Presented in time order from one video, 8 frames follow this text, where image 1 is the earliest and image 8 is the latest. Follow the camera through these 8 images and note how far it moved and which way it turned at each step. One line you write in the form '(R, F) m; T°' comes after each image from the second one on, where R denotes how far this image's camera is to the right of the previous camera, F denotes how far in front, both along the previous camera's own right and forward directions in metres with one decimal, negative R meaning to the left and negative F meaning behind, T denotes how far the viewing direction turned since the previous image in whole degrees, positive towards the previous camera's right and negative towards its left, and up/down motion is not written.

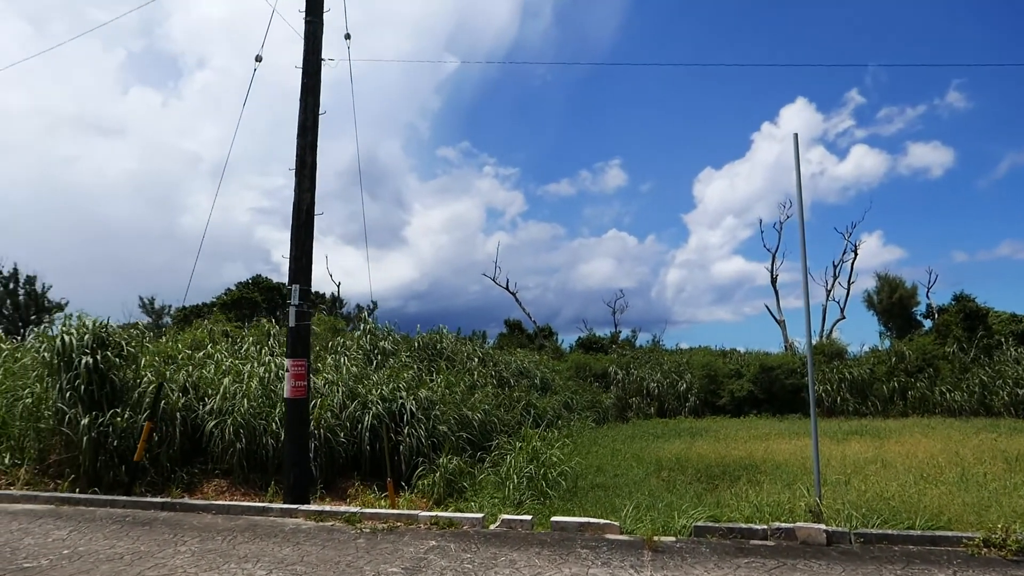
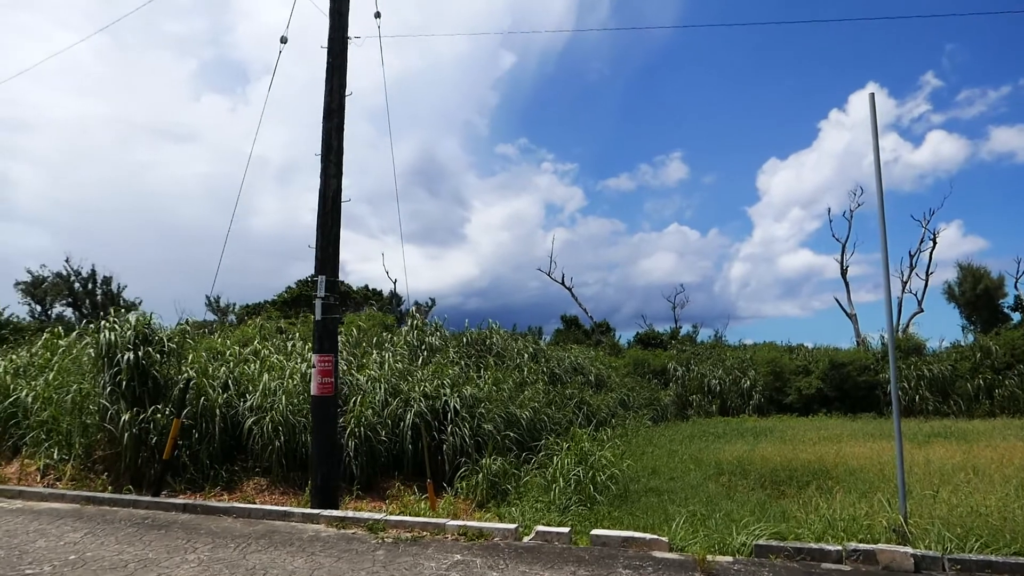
(+0.2, +0.5) m; -5°
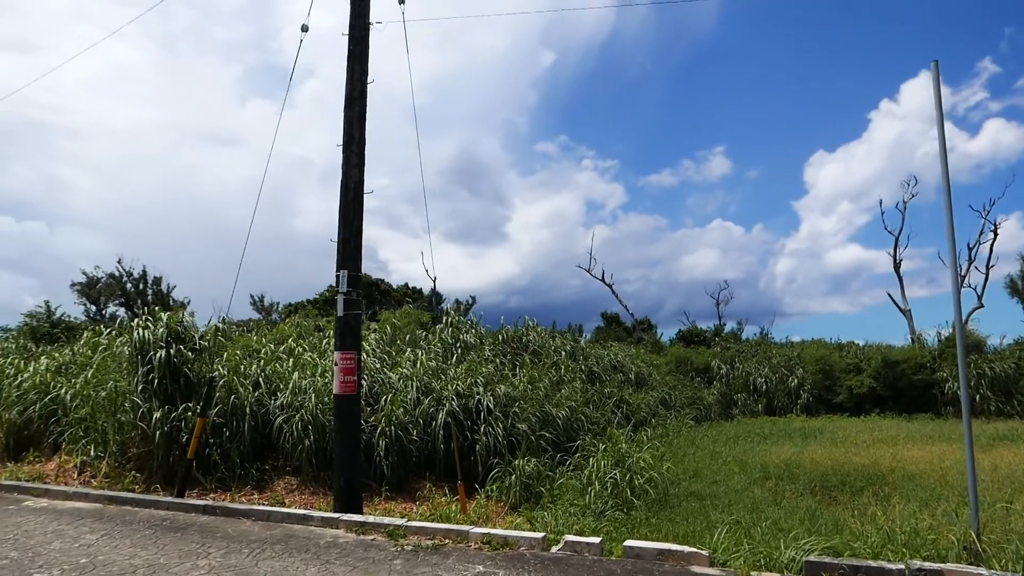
(+0.1, +0.3) m; -3°
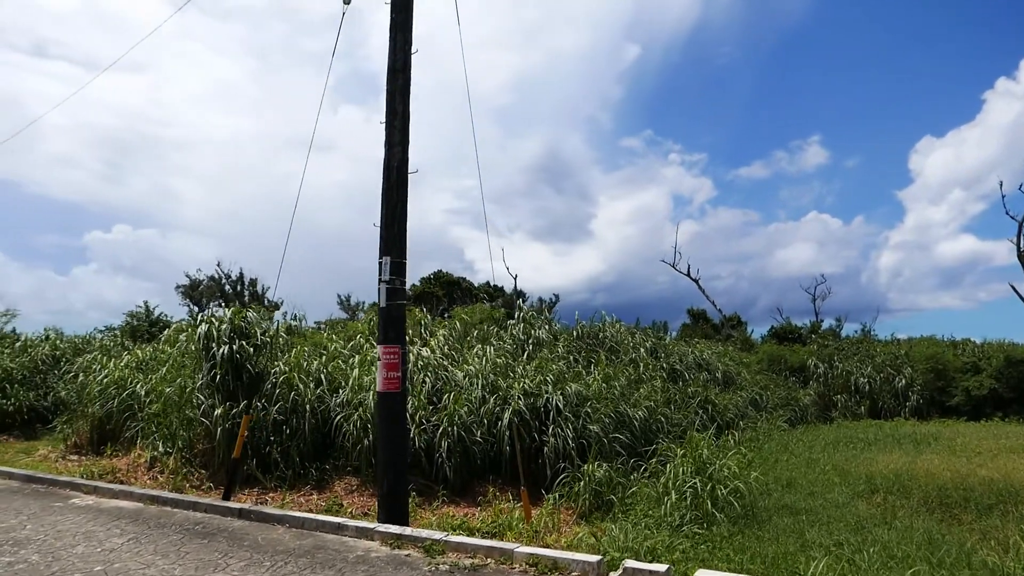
(+0.2, +0.6) m; -7°
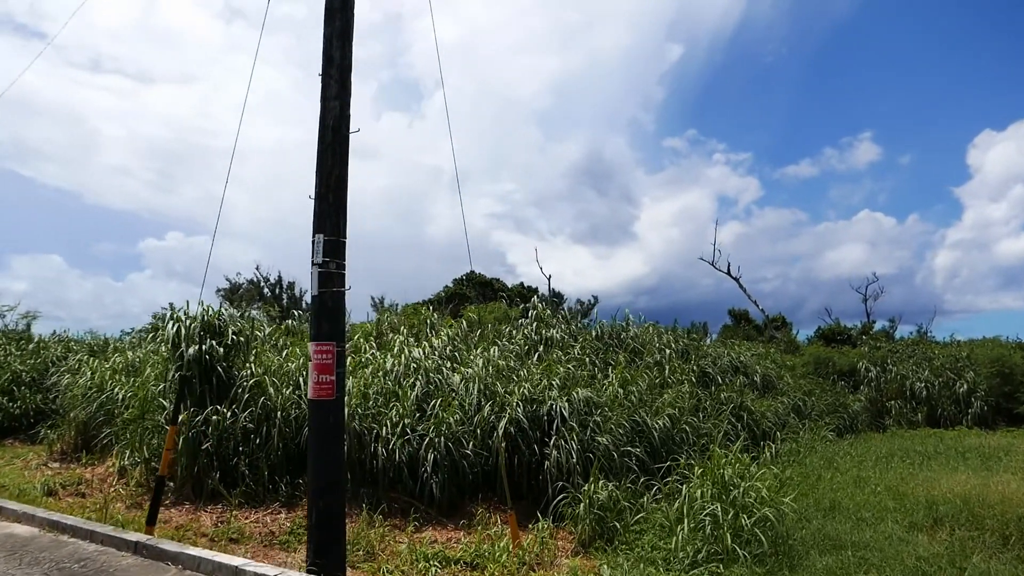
(+0.5, +1.0) m; -3°
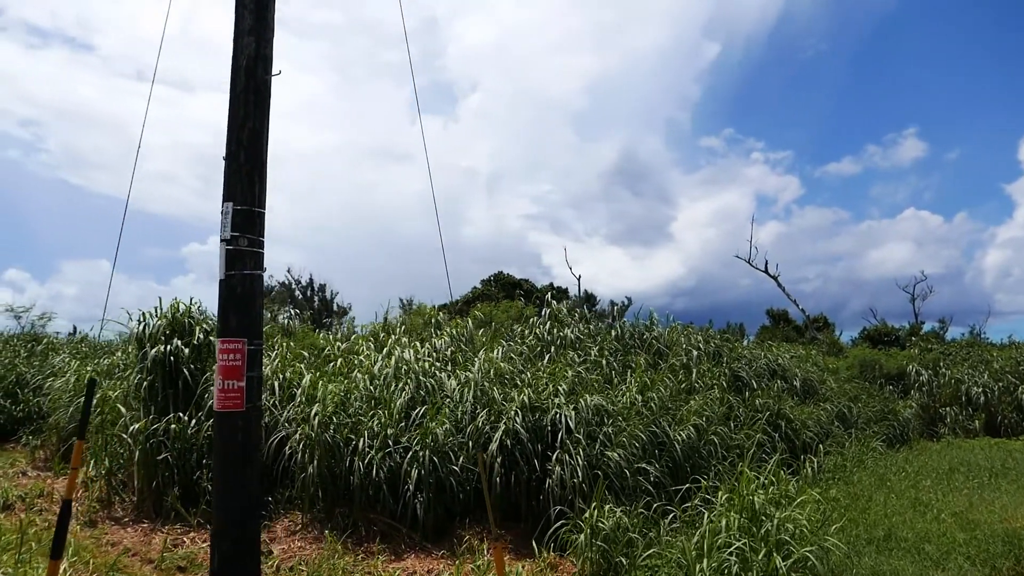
(+0.4, +0.9) m; -3°
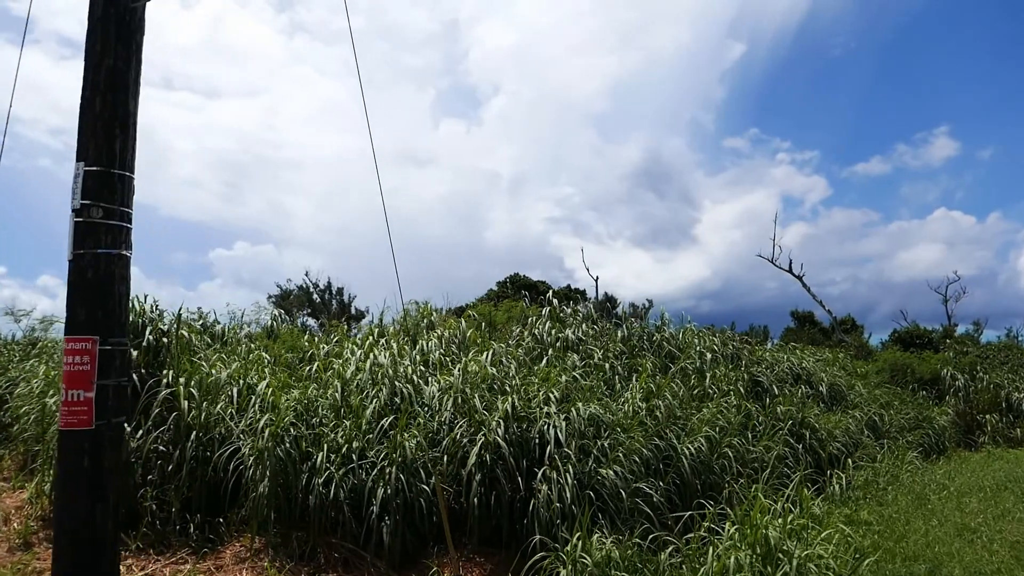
(+0.3, +0.8) m; -2°
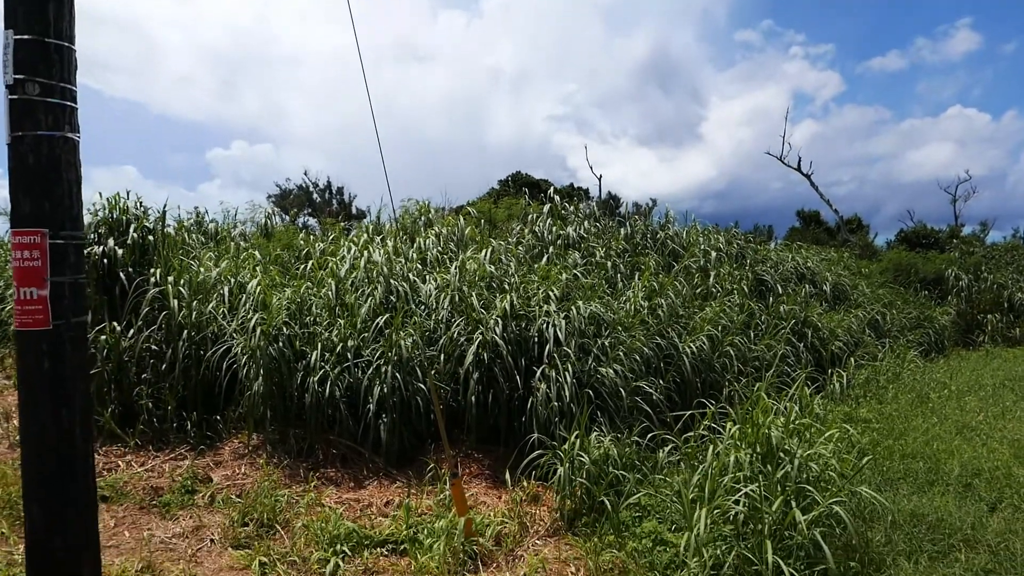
(0.0, +0.2) m; 0°
